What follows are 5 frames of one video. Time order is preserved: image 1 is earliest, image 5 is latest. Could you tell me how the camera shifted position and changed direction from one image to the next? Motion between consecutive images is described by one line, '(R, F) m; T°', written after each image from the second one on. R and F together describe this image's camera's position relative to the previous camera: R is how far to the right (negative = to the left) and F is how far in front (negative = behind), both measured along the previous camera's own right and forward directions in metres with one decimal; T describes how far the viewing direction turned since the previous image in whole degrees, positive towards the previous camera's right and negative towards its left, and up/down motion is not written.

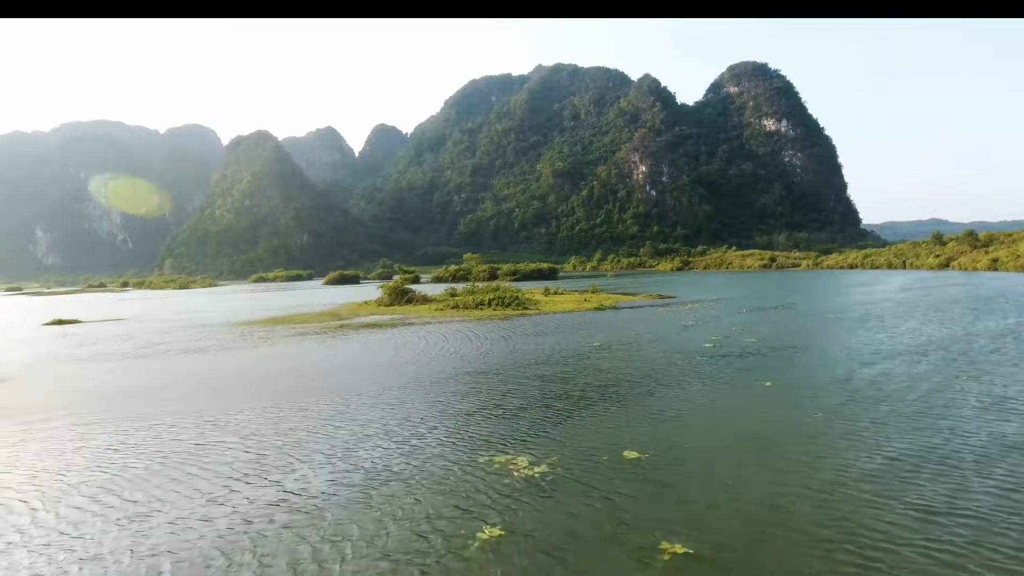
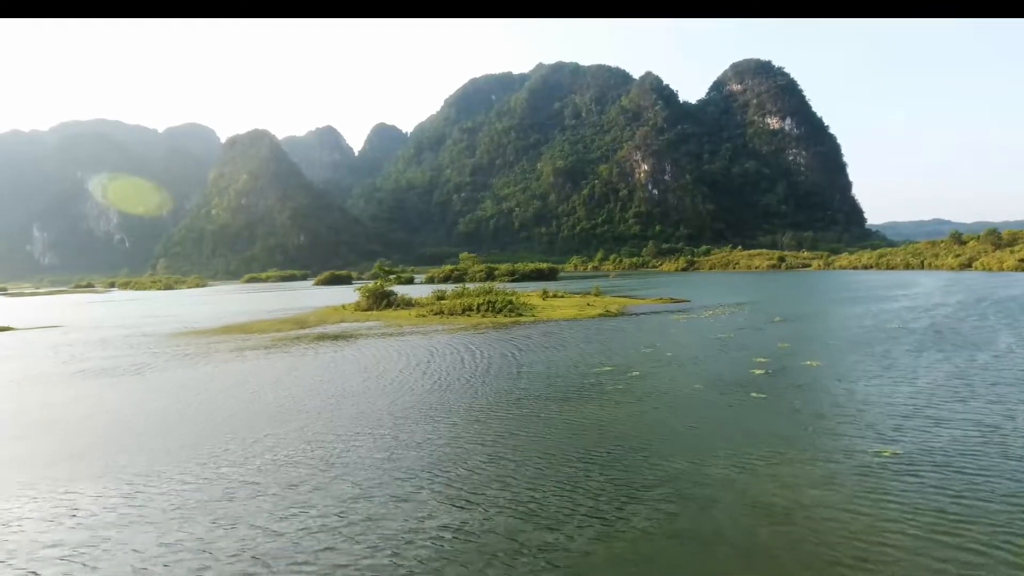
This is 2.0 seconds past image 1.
(+0.4, +4.7) m; 0°
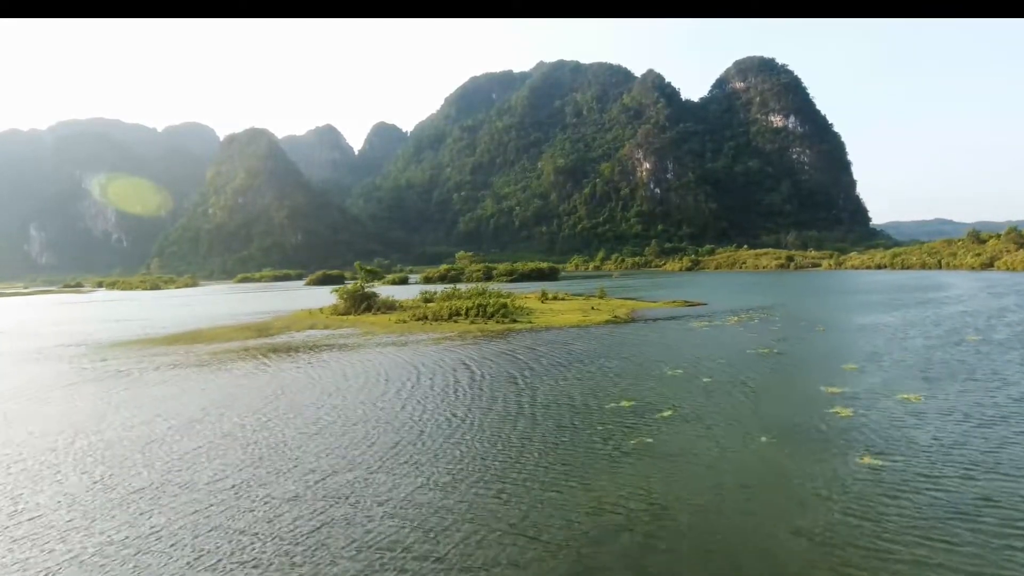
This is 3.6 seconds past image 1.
(+0.3, +4.1) m; 0°
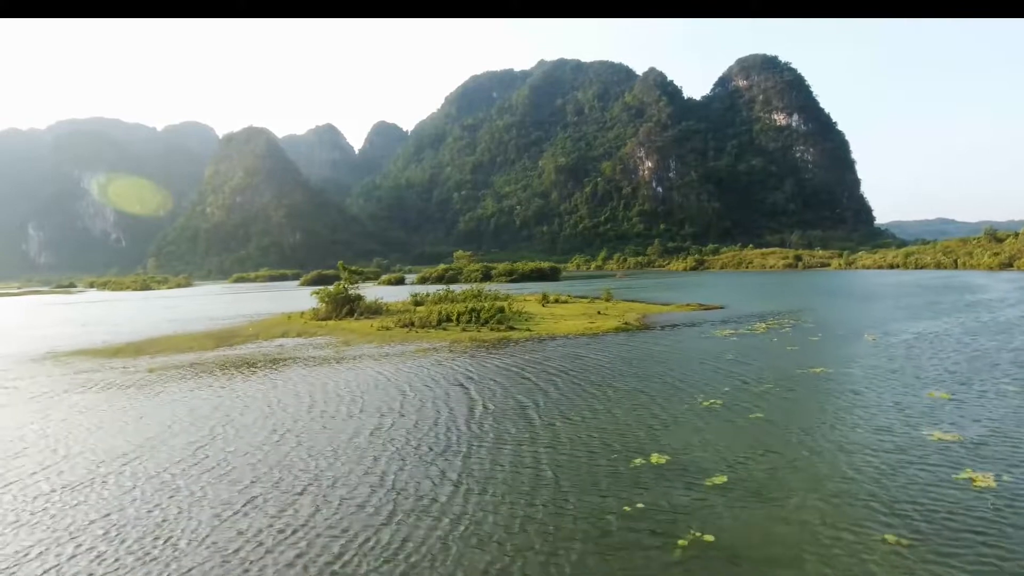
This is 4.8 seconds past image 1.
(+0.2, +3.2) m; 0°
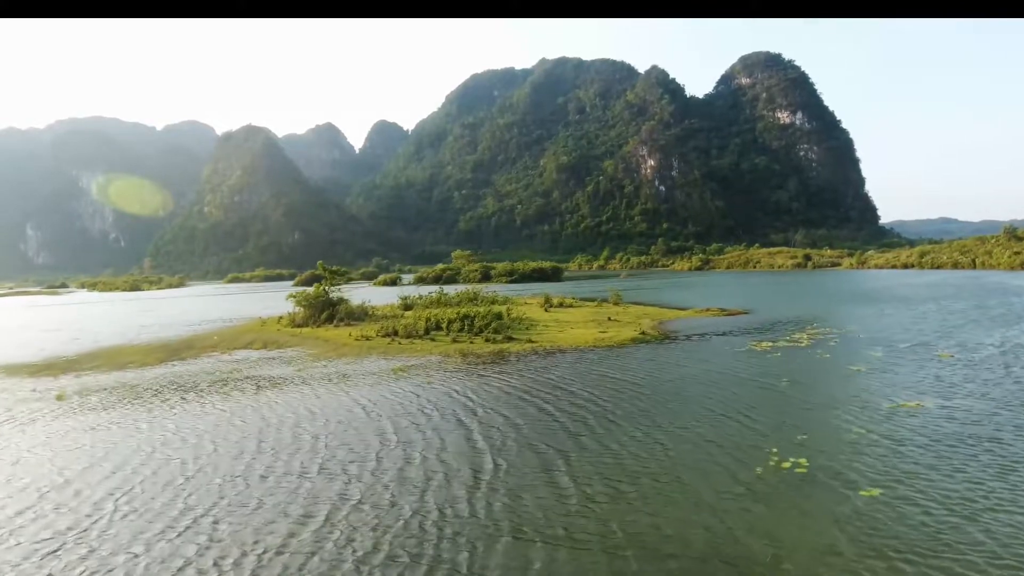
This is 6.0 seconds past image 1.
(+0.1, +3.3) m; 0°
